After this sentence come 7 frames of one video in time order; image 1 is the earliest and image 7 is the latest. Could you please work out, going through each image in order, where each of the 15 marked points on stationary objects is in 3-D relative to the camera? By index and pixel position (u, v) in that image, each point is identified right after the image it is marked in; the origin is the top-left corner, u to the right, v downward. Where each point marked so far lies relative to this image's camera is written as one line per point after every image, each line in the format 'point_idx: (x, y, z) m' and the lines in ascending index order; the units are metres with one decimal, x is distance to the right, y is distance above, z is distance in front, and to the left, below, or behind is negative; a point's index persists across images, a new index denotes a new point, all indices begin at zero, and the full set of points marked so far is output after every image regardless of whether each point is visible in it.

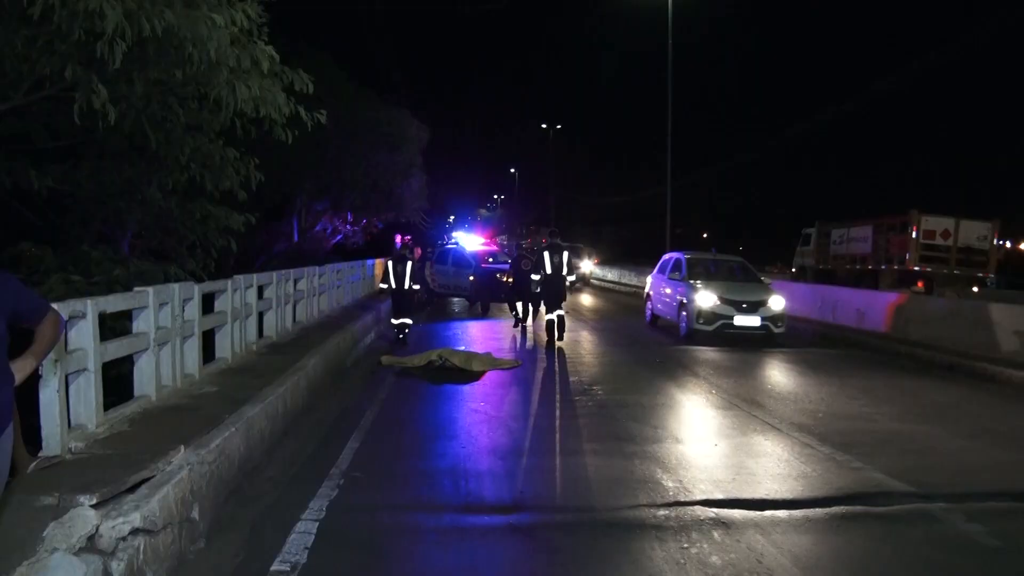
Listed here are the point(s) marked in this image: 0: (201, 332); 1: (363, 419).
0: (-3.3, -0.5, +10.3) m
1: (-1.8, -1.6, +11.2) m
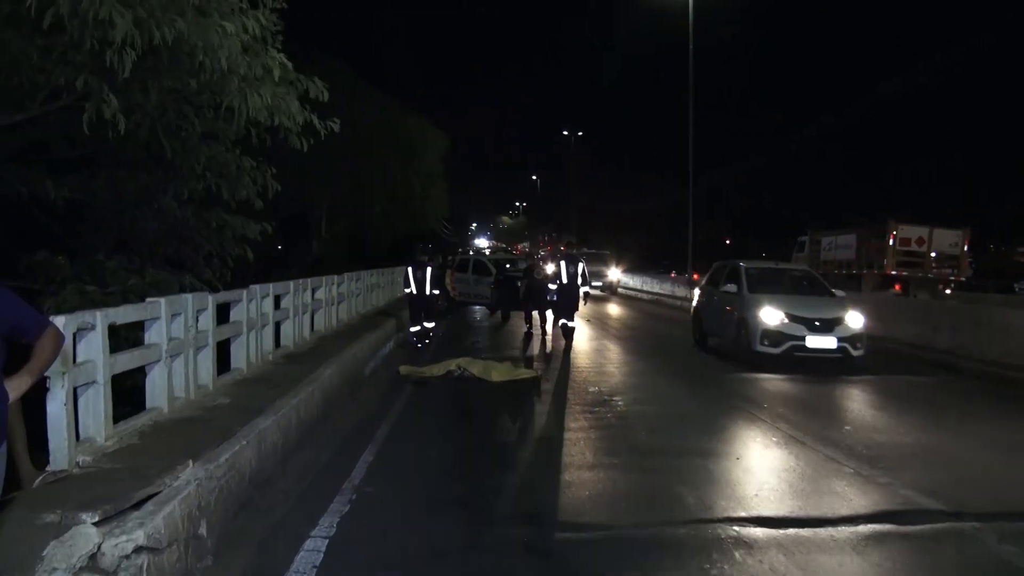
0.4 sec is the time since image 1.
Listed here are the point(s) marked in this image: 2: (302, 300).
0: (-3.1, -0.6, +10.3) m
1: (-1.6, -1.7, +11.1) m
2: (-3.2, -0.2, +13.9) m
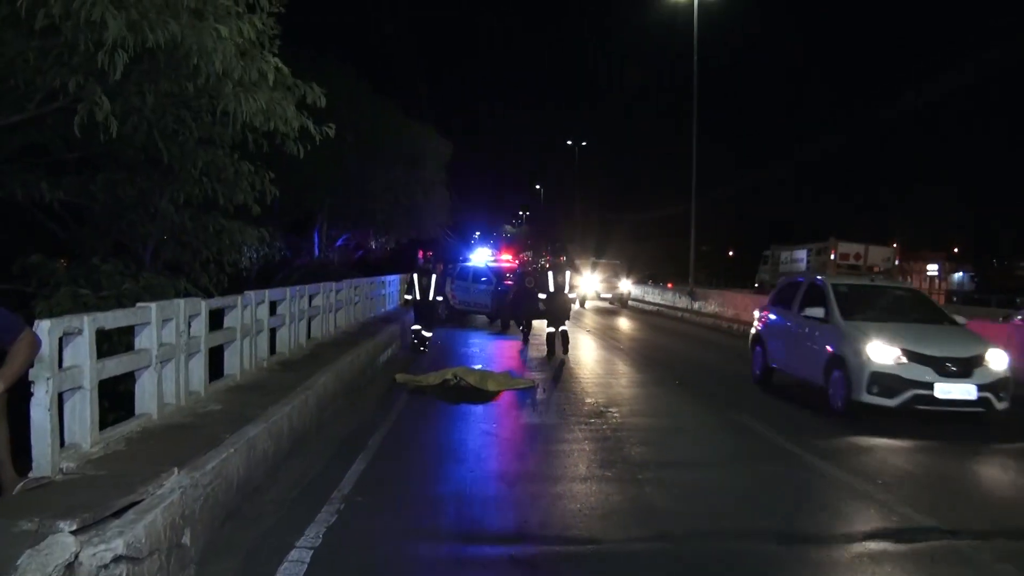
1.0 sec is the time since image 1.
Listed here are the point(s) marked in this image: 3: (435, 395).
0: (-3.2, -0.6, +10.2) m
1: (-1.6, -1.7, +10.9) m
2: (-3.1, -0.3, +13.9) m
3: (-1.1, -1.5, +13.5) m
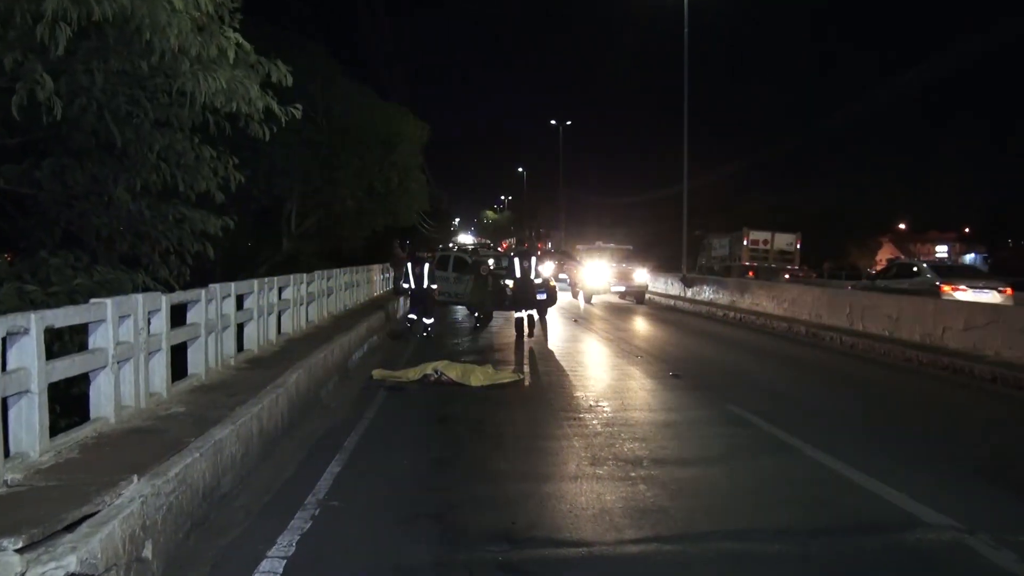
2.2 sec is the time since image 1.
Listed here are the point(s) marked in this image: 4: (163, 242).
0: (-3.3, -0.6, +9.5) m
1: (-1.8, -1.7, +10.3) m
2: (-3.3, -0.2, +13.2) m
3: (-1.3, -1.4, +12.9) m
4: (-3.6, +0.5, +10.1) m
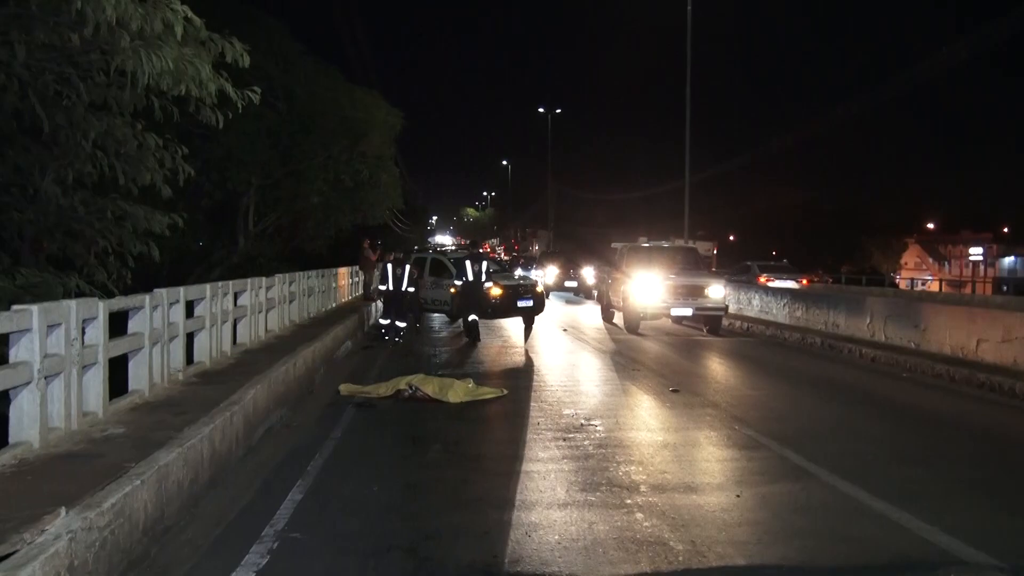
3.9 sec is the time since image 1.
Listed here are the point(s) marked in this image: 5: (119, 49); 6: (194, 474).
0: (-3.5, -0.6, +8.5) m
1: (-1.9, -1.7, +9.3) m
2: (-3.6, -0.2, +12.2) m
3: (-1.5, -1.4, +11.8) m
4: (-3.8, +0.4, +9.0) m
5: (-3.1, +1.9, +7.6) m
6: (-2.7, -1.6, +8.4) m
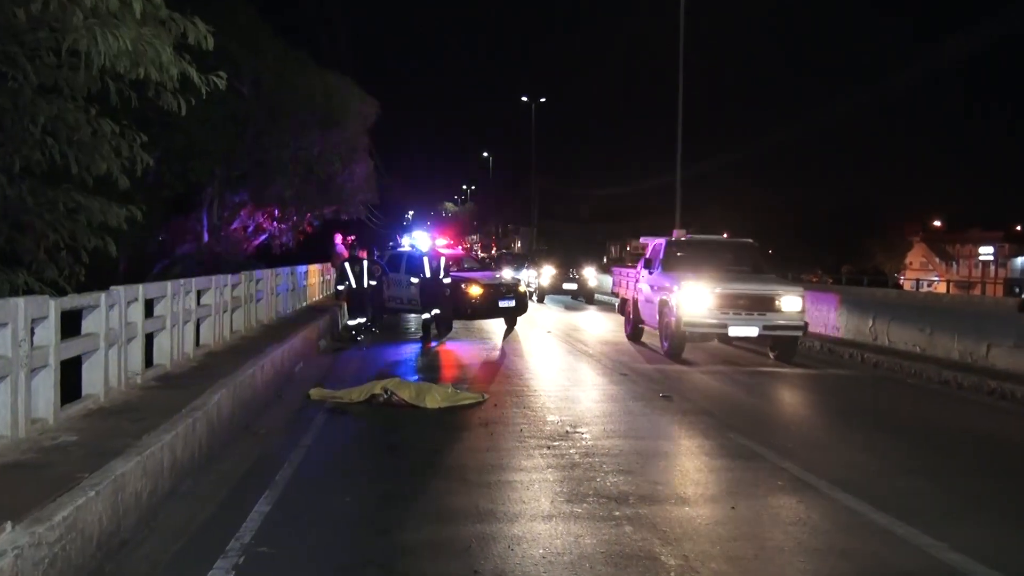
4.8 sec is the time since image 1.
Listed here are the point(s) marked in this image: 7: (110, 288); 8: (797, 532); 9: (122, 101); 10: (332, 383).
0: (-3.6, -0.6, +7.9) m
1: (-2.1, -1.7, +8.8) m
2: (-3.8, -0.2, +11.6) m
3: (-1.7, -1.4, +11.3) m
4: (-4.0, +0.5, +8.5) m
5: (-3.2, +1.9, +7.0) m
6: (-2.9, -1.6, +7.9) m
7: (-3.6, 0.0, +9.0) m
8: (+2.2, -1.9, +7.4) m
9: (-5.8, +2.8, +14.8) m
10: (-2.5, -1.3, +13.7) m
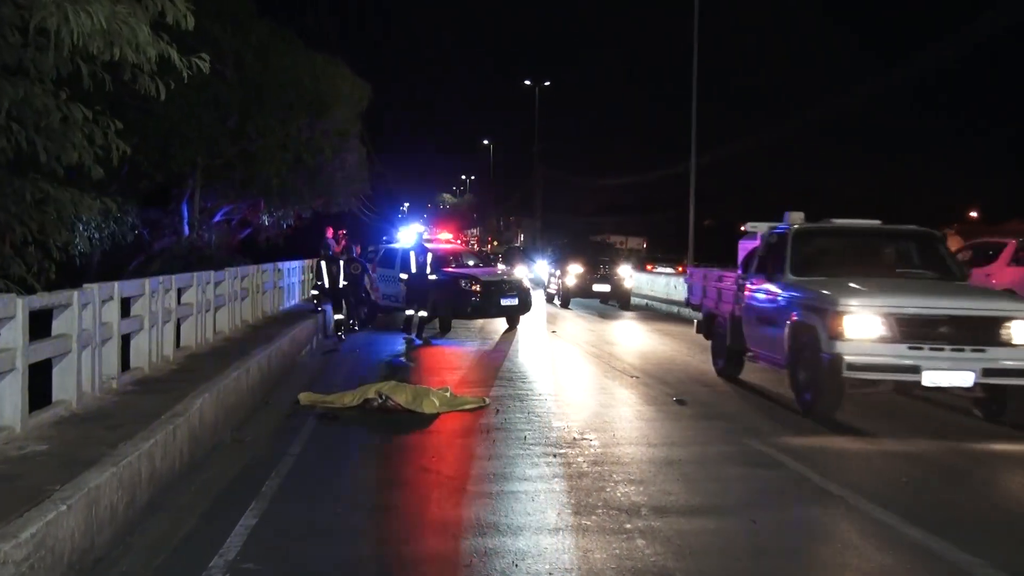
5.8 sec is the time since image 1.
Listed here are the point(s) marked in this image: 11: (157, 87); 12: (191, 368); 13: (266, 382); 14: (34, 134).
0: (-3.6, -0.6, +7.4) m
1: (-2.1, -1.7, +8.2) m
2: (-3.8, -0.2, +11.0) m
3: (-1.7, -1.4, +10.8) m
4: (-3.9, +0.5, +7.9) m
5: (-3.2, +1.9, +6.5) m
6: (-2.9, -1.6, +7.3) m
7: (-3.6, 0.0, +8.4) m
8: (+2.2, -1.8, +6.9) m
9: (-5.8, +2.8, +14.2) m
10: (-2.4, -1.2, +13.1) m
11: (-2.7, +1.6, +7.6) m
12: (-3.5, -0.8, +11.1) m
13: (-3.1, -1.2, +12.9) m
14: (-3.6, +1.2, +7.4) m
